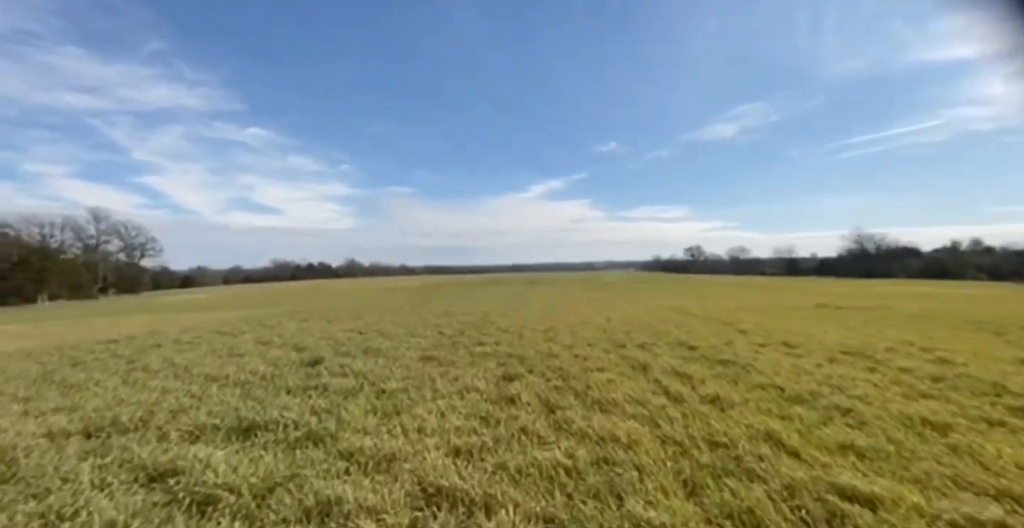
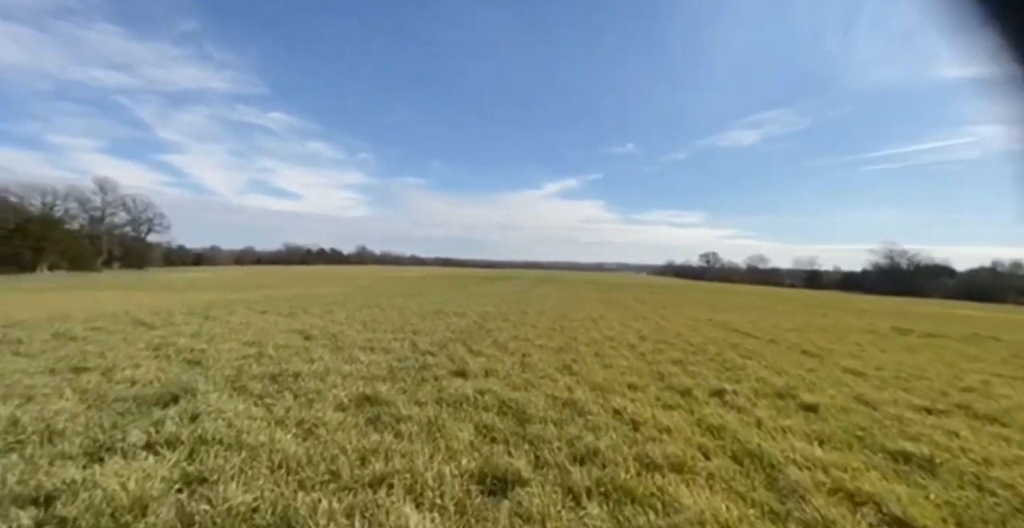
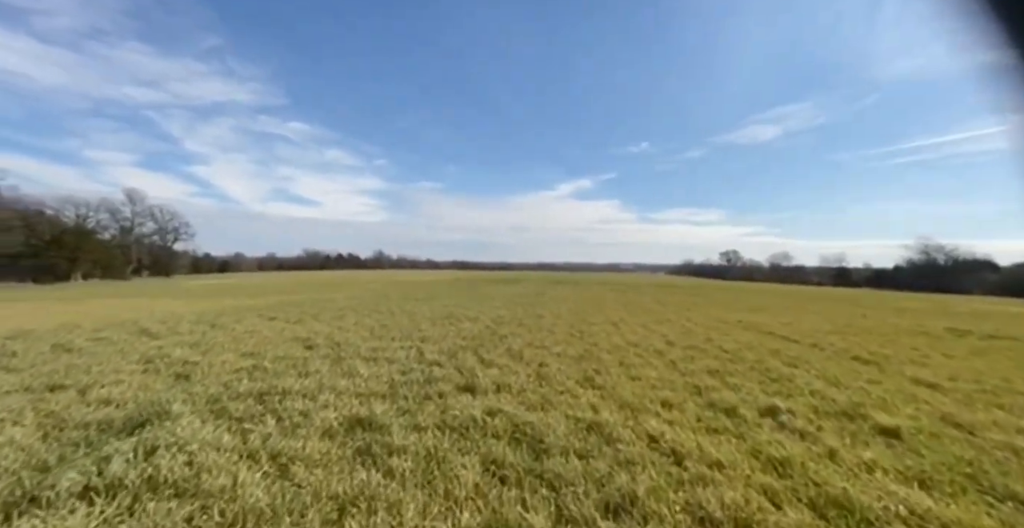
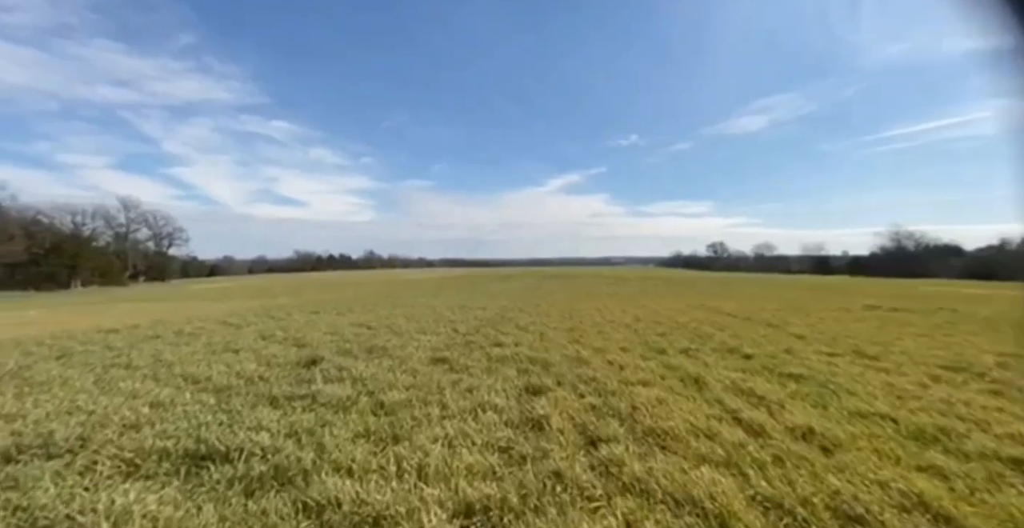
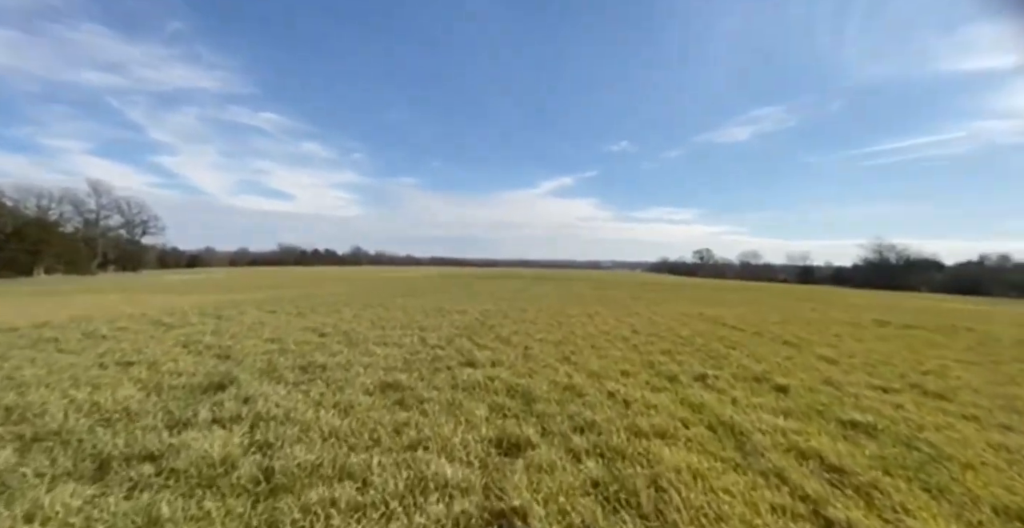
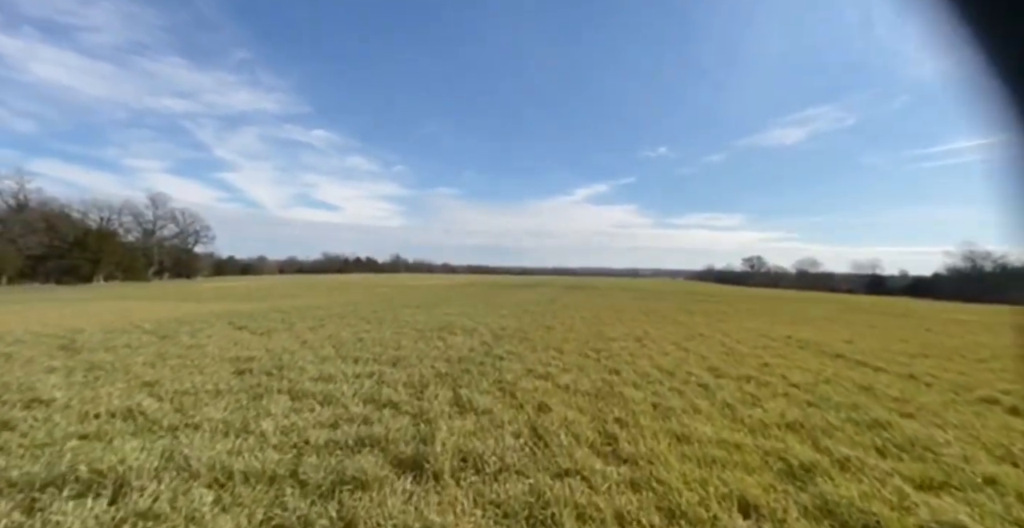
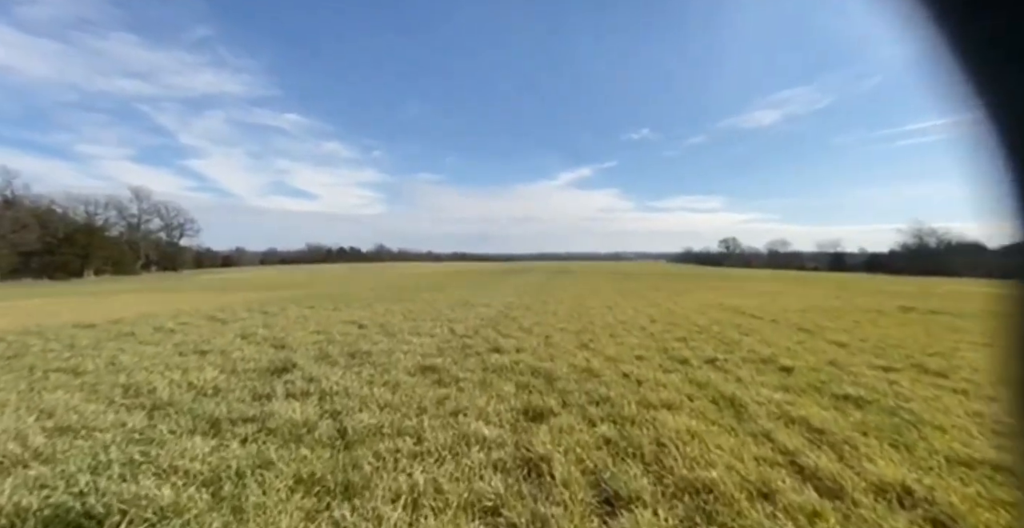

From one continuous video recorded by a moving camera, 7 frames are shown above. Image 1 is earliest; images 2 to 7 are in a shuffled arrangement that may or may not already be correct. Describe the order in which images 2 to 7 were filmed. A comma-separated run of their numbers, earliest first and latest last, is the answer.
4, 7, 5, 2, 3, 6
